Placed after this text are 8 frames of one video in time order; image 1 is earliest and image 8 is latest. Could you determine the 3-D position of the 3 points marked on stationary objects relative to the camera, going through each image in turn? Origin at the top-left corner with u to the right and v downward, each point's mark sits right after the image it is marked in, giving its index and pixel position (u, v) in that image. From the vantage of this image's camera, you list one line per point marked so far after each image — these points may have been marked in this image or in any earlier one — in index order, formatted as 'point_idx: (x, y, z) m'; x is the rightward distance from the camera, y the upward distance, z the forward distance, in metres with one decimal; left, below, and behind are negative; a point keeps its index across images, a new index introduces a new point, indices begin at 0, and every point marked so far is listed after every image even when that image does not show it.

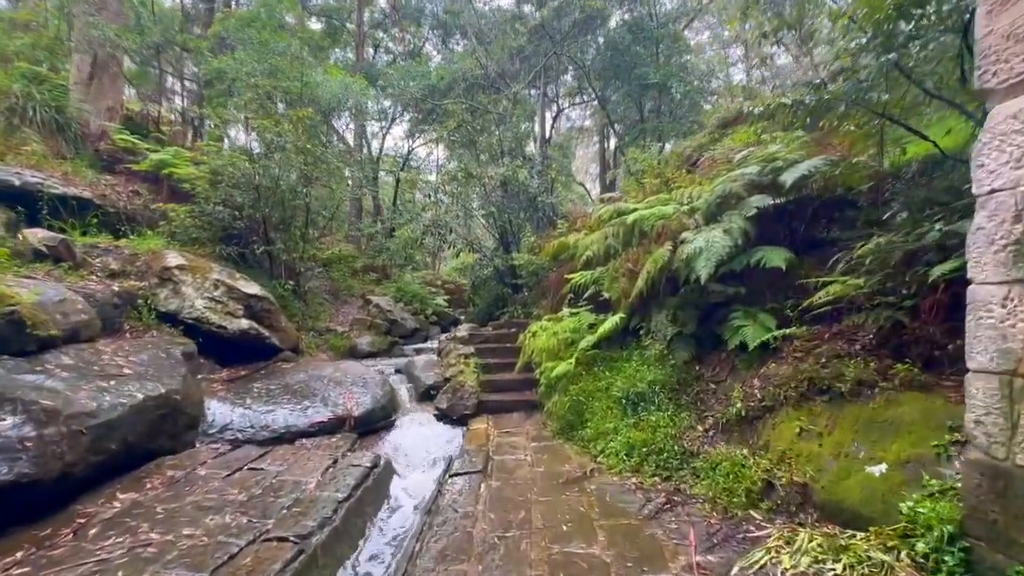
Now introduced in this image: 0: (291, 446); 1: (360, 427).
0: (-2.4, -1.7, +5.1) m
1: (-1.9, -1.7, +5.8) m
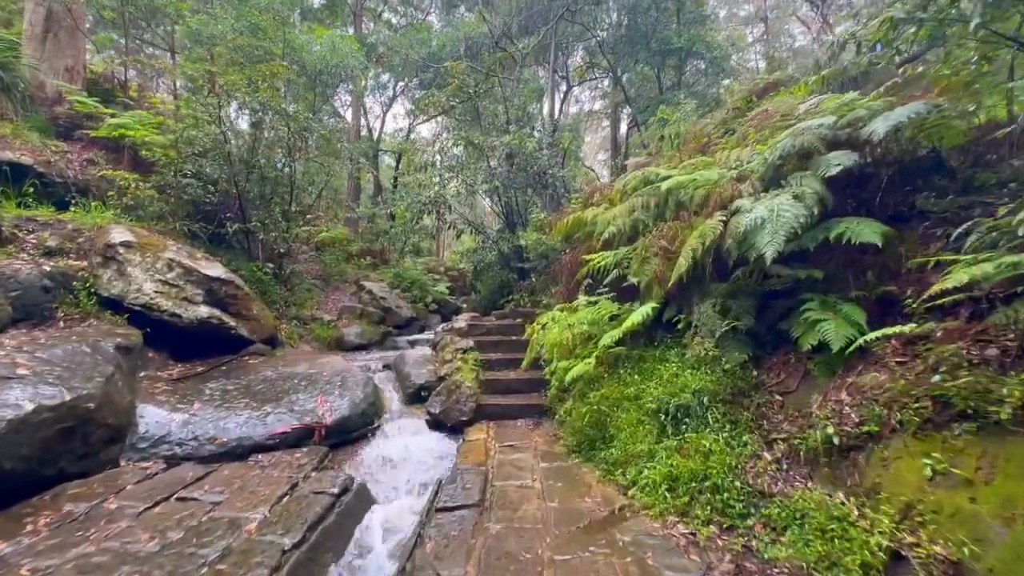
0: (-2.4, -1.6, +4.1) m
1: (-1.9, -1.5, +4.8) m
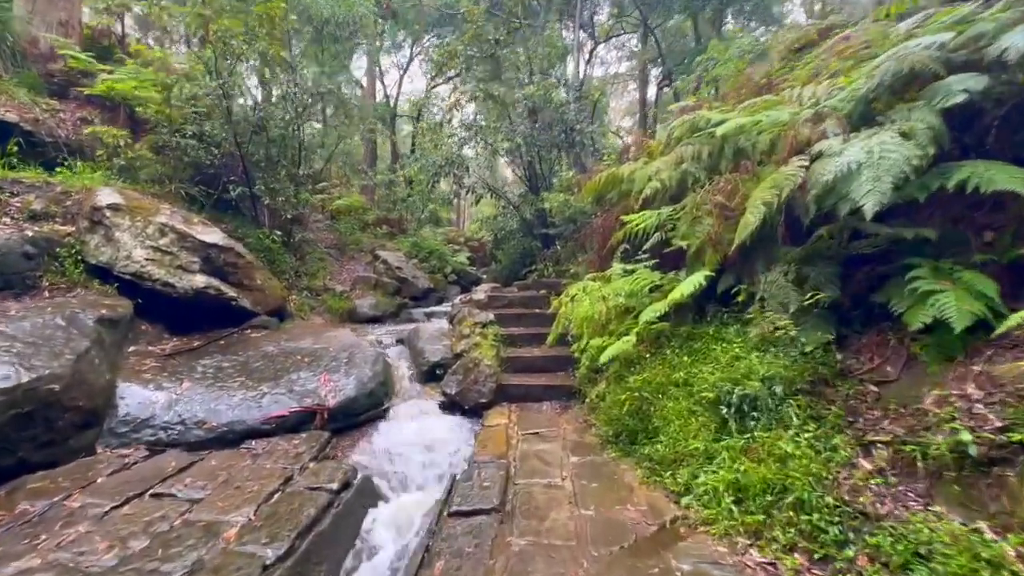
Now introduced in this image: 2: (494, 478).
0: (-2.2, -1.3, +3.6) m
1: (-1.6, -1.2, +4.3) m
2: (-0.1, -1.4, +3.4) m
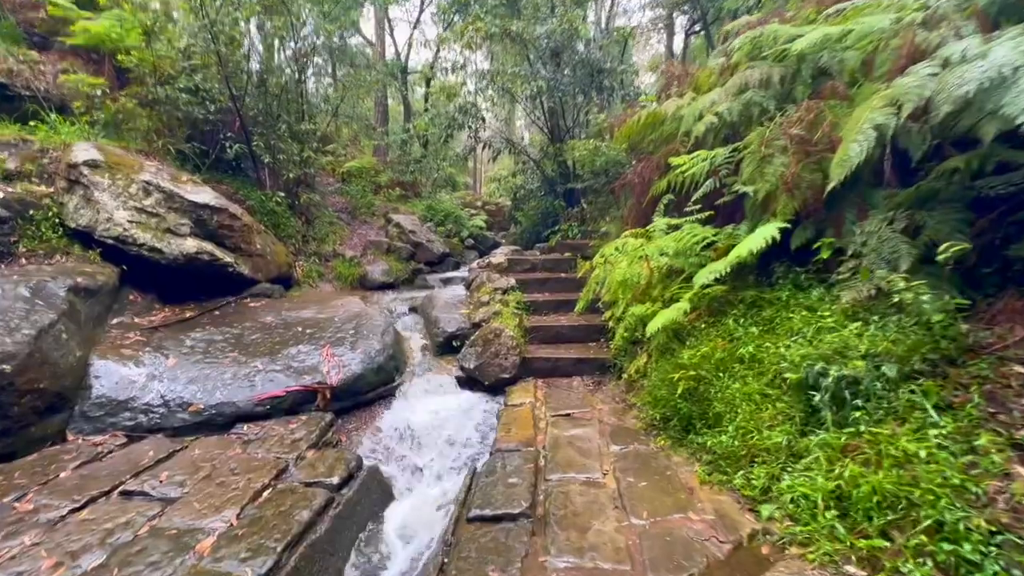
0: (-2.0, -1.0, +3.2) m
1: (-1.4, -0.9, +3.8) m
2: (+0.1, -1.1, +2.8) m
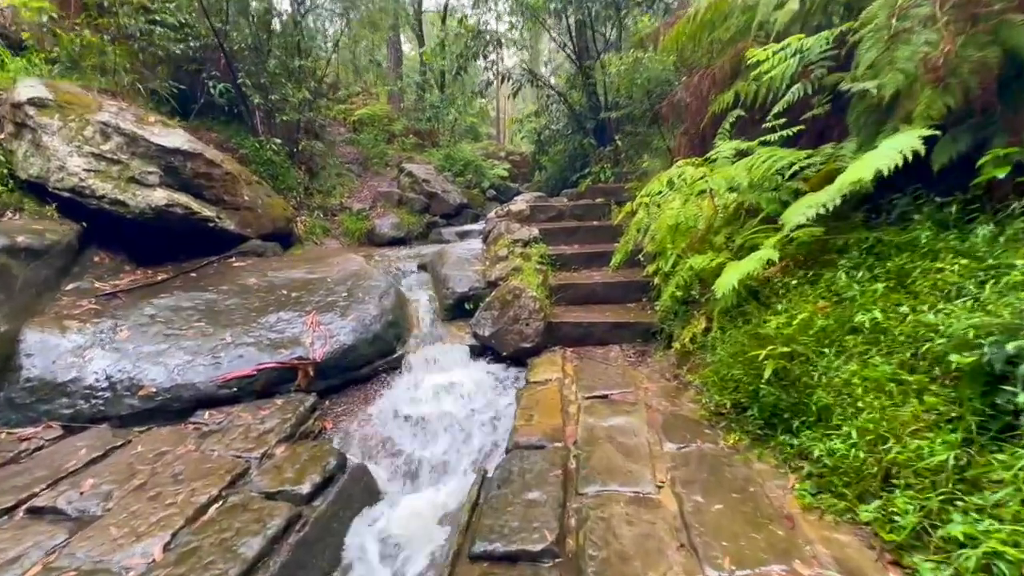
0: (-1.9, -0.8, +2.6) m
1: (-1.3, -0.6, +3.2) m
2: (+0.2, -0.9, +2.1) m
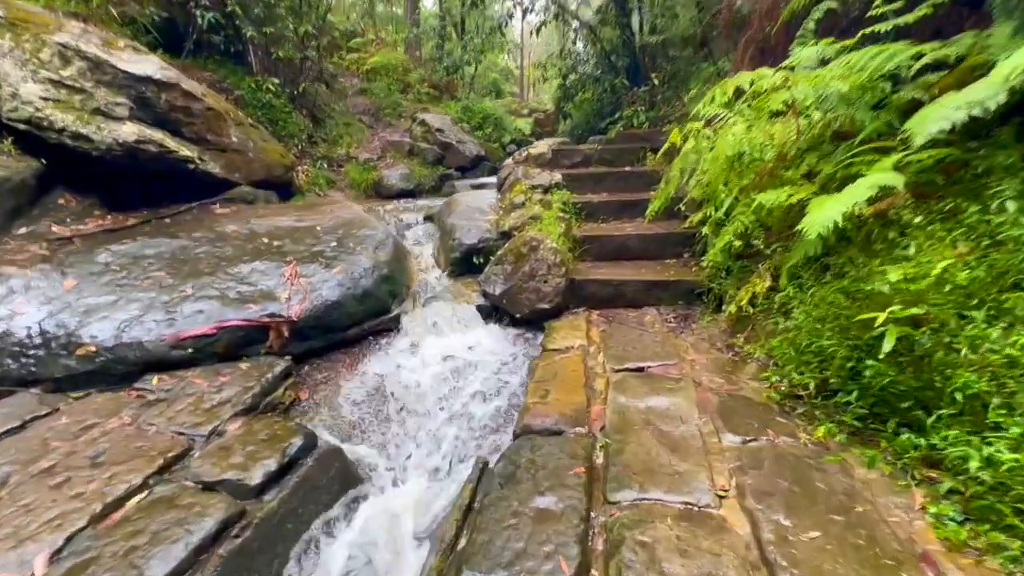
0: (-1.8, -0.5, +2.1) m
1: (-1.2, -0.3, +2.7) m
2: (+0.2, -0.7, +1.6) m
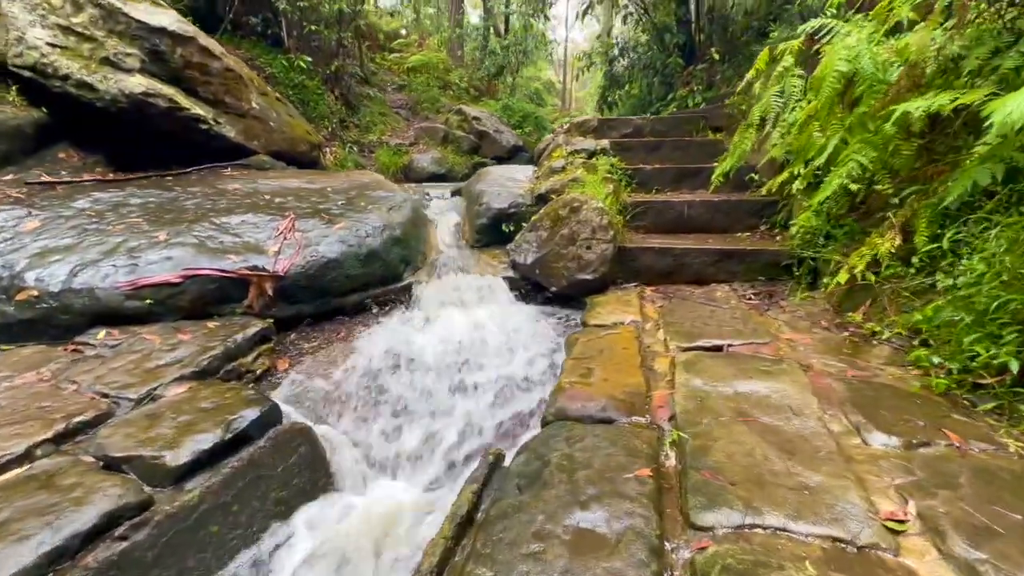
0: (-1.7, -0.2, +1.7) m
1: (-1.0, -0.1, +2.2) m
2: (+0.2, -0.4, +1.0) m
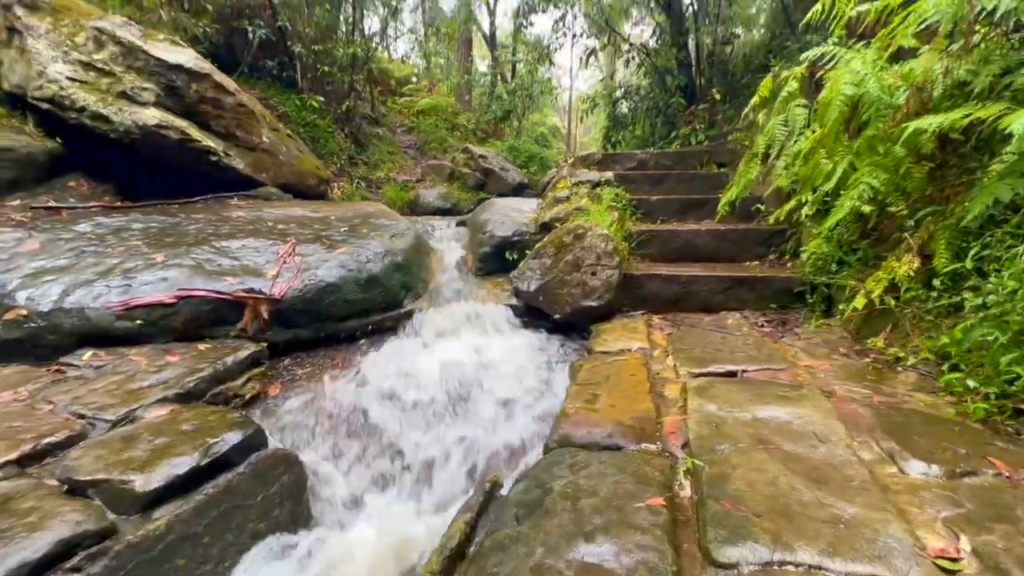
0: (-1.7, -0.3, +1.6) m
1: (-1.0, -0.2, +2.2) m
2: (+0.2, -0.4, +0.9) m
